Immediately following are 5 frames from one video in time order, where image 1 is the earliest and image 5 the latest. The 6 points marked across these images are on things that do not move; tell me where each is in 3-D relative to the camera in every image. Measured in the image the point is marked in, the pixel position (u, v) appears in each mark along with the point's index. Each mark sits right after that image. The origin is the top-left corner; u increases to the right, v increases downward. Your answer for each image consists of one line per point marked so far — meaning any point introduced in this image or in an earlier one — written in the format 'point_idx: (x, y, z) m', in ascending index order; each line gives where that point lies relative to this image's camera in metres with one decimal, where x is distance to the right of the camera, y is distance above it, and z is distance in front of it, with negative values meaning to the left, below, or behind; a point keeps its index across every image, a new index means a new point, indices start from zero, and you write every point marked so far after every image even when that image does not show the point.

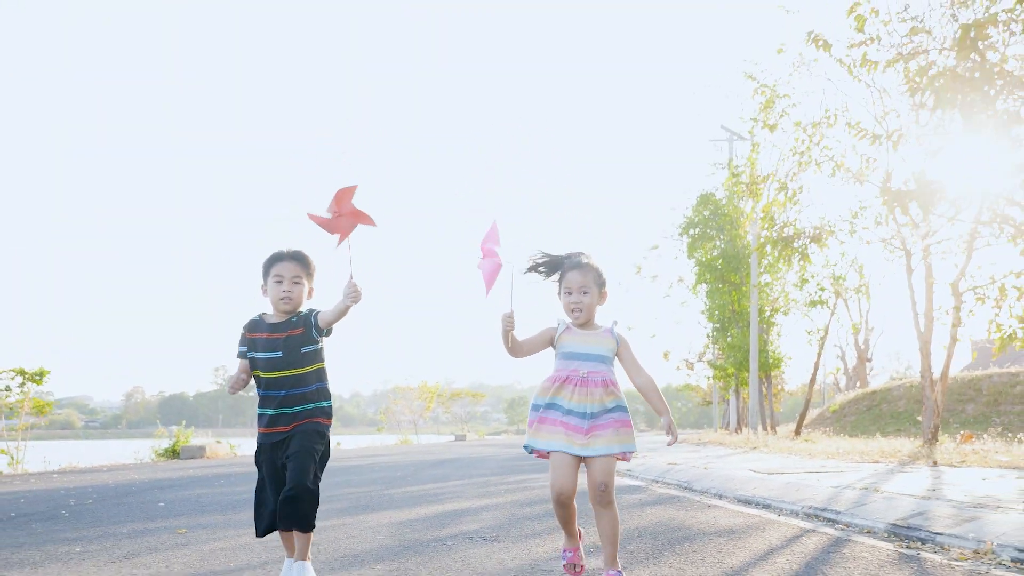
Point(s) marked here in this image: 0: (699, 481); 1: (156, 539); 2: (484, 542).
0: (+1.7, -1.8, +8.2) m
1: (-2.3, -1.6, +5.6) m
2: (-0.2, -1.4, +5.0) m
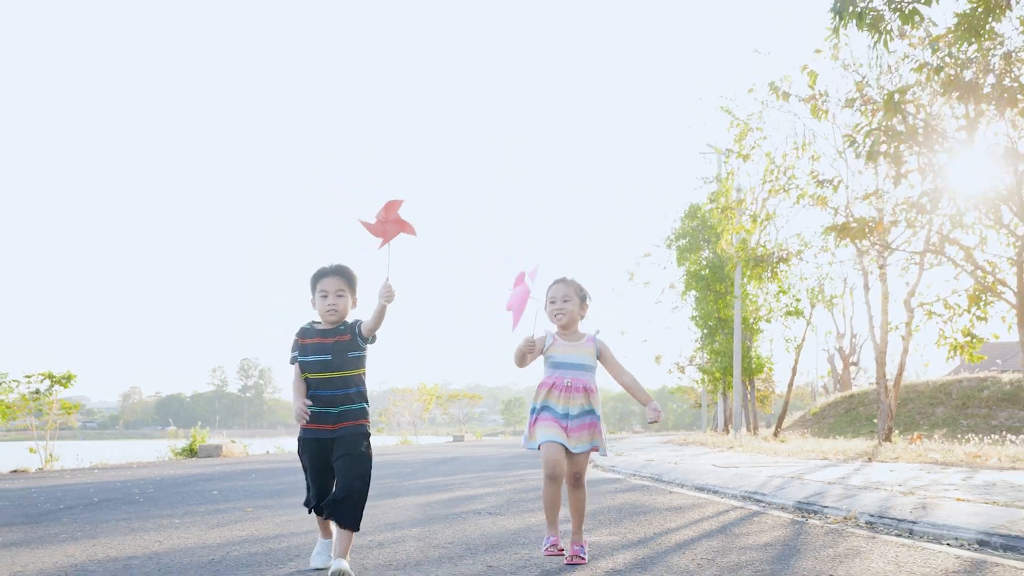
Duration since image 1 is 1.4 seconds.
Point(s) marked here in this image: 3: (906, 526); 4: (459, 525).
0: (+1.7, -2.0, +9.8) m
1: (-2.3, -1.8, +7.1) m
2: (-0.2, -1.7, +6.6) m
3: (+2.1, -1.3, +4.8) m
4: (-0.4, -1.6, +6.0) m
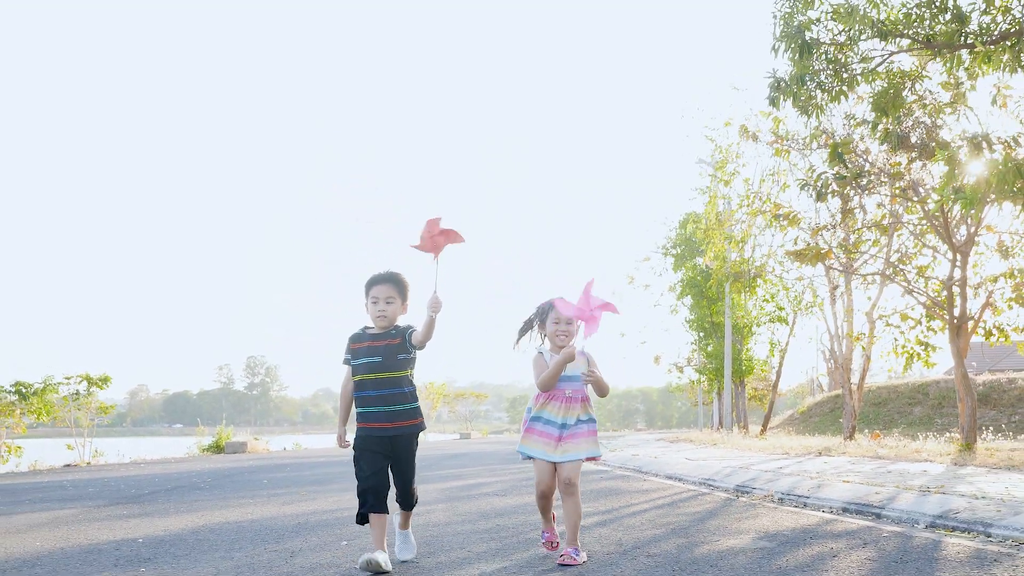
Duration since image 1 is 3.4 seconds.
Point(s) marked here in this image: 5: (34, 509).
0: (+1.8, -2.3, +11.6) m
1: (-2.2, -2.1, +8.9) m
2: (-0.1, -2.0, +8.4) m
3: (+2.1, -1.6, +6.6) m
4: (-0.3, -1.9, +7.8) m
5: (-4.3, -2.0, +8.1) m
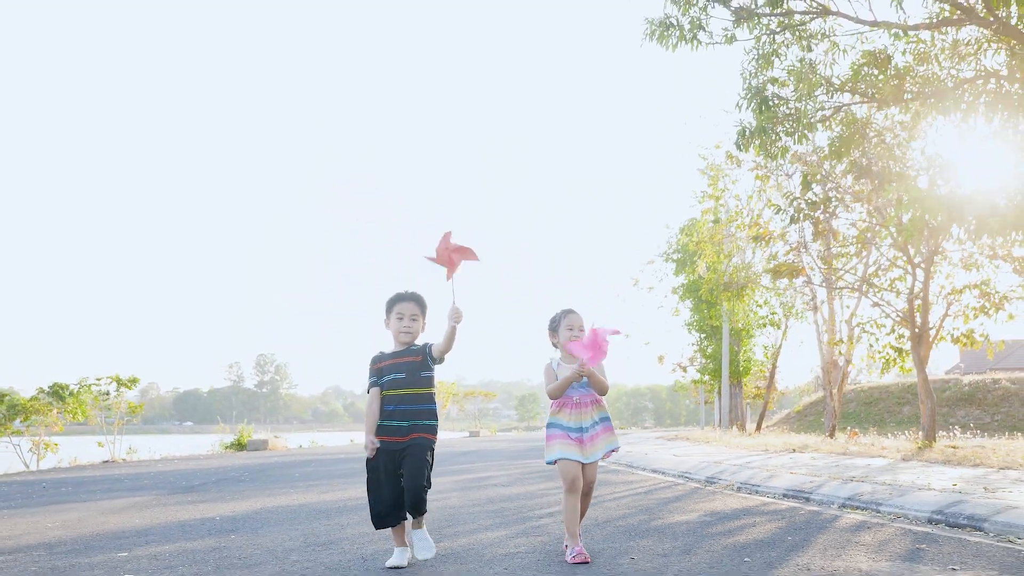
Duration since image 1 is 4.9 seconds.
0: (+1.8, -2.5, +12.9) m
1: (-2.2, -2.3, +10.4) m
2: (-0.1, -2.2, +9.8) m
3: (+2.2, -1.8, +8.0) m
4: (-0.3, -2.1, +9.2) m
5: (-4.3, -2.2, +9.5) m
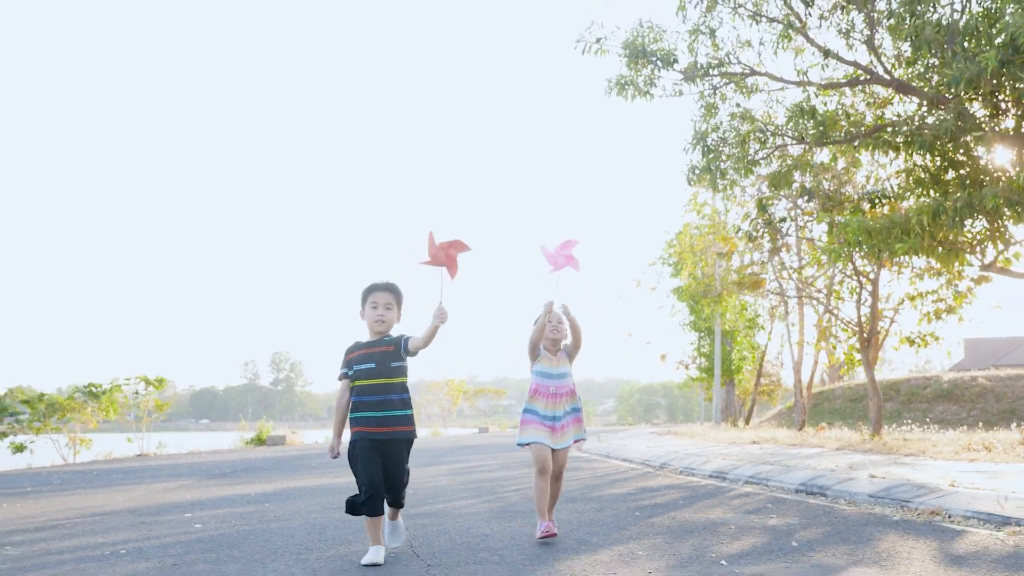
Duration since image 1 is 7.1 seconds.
0: (+1.7, -2.7, +14.6) m
1: (-2.4, -2.5, +12.1) m
2: (-0.3, -2.4, +11.5) m
3: (+1.9, -2.0, +9.7) m
4: (-0.5, -2.3, +11.0) m
5: (-4.5, -2.5, +11.3) m
